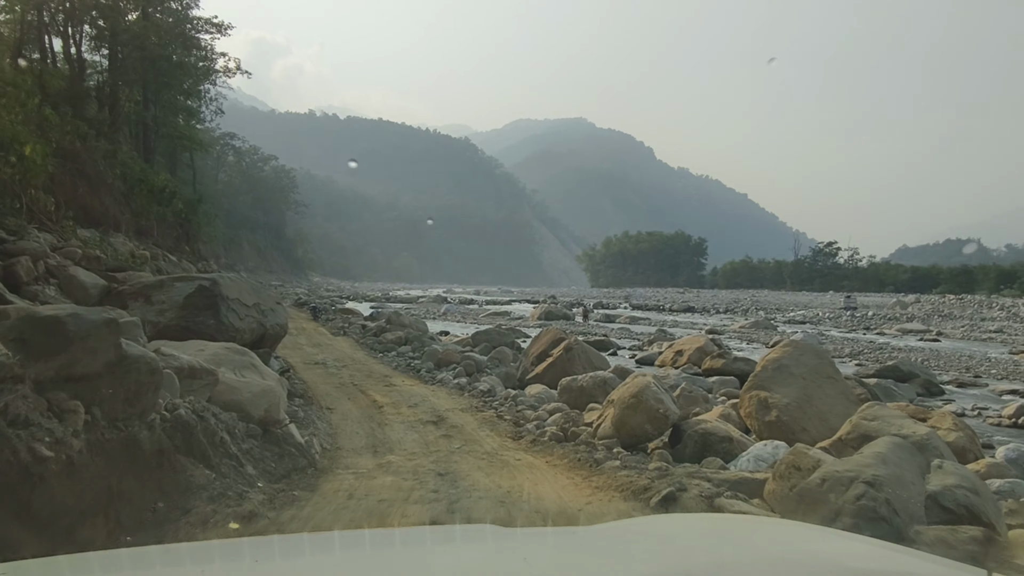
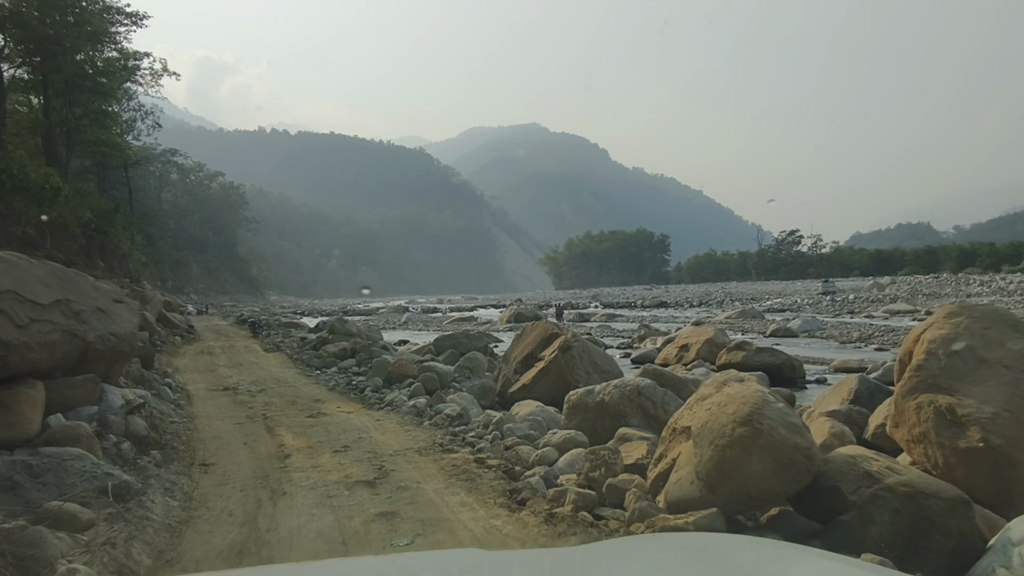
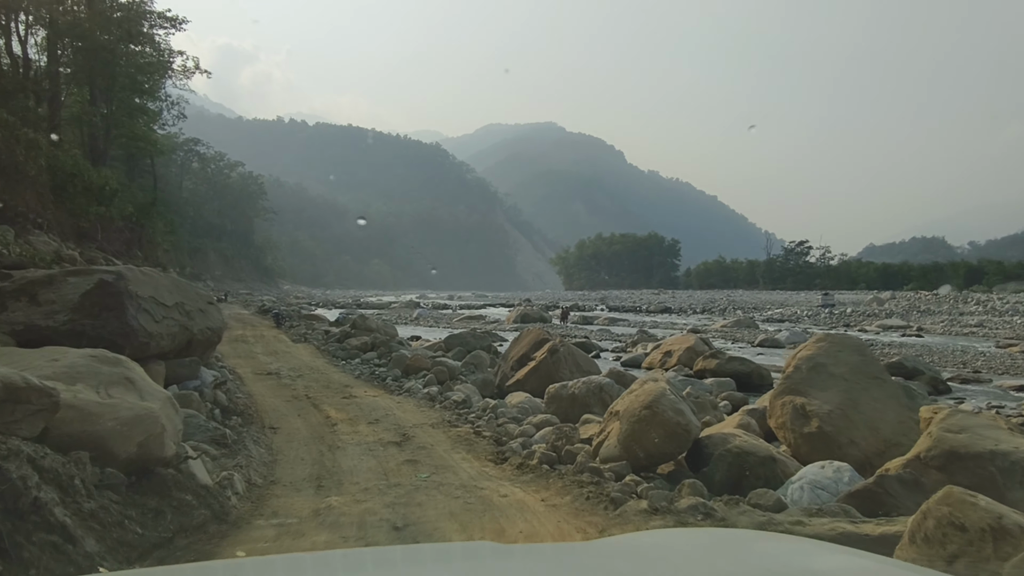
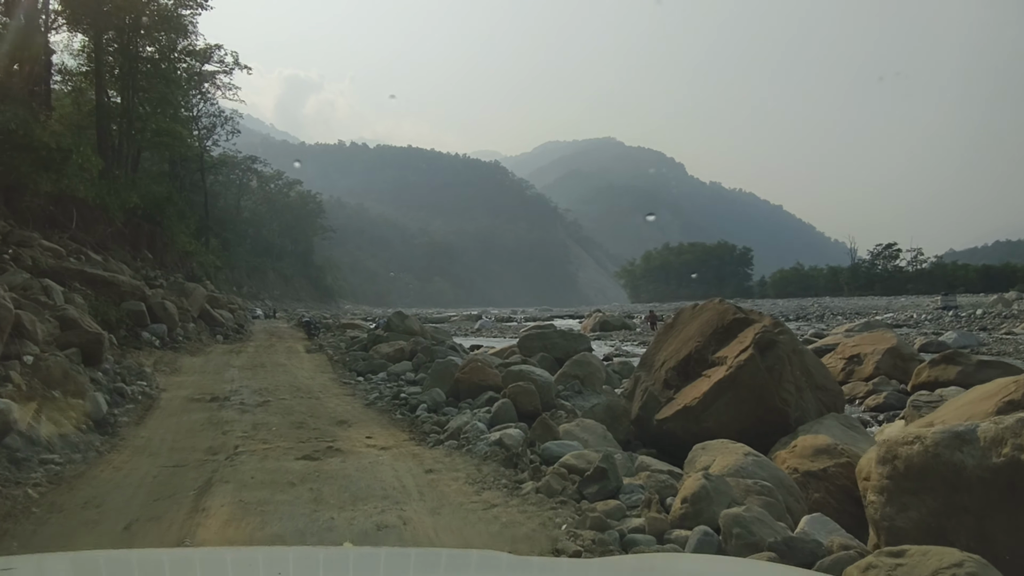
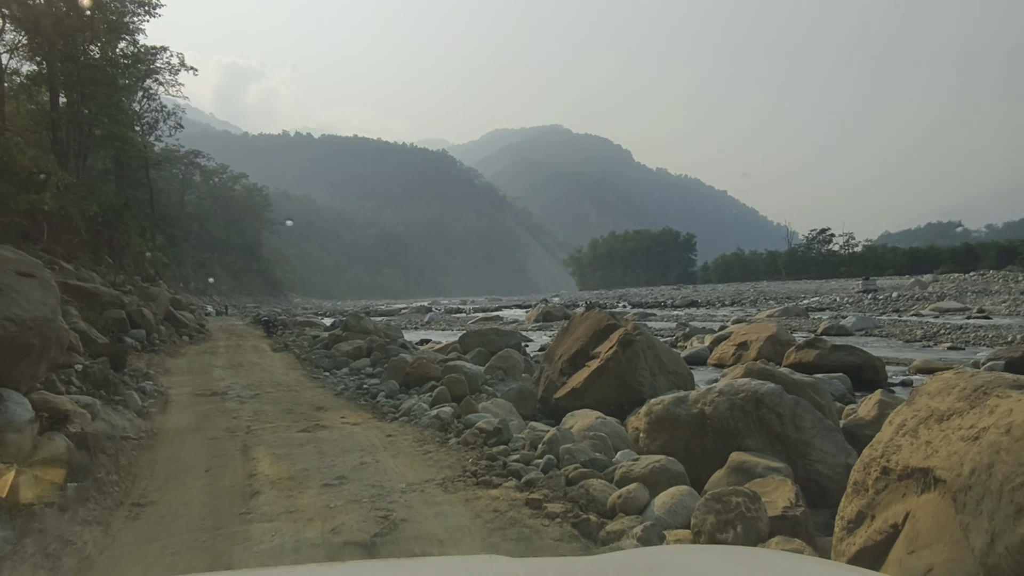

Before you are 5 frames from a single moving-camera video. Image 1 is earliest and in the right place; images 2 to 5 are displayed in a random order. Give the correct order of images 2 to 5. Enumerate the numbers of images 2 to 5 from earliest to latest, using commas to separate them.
3, 2, 5, 4
